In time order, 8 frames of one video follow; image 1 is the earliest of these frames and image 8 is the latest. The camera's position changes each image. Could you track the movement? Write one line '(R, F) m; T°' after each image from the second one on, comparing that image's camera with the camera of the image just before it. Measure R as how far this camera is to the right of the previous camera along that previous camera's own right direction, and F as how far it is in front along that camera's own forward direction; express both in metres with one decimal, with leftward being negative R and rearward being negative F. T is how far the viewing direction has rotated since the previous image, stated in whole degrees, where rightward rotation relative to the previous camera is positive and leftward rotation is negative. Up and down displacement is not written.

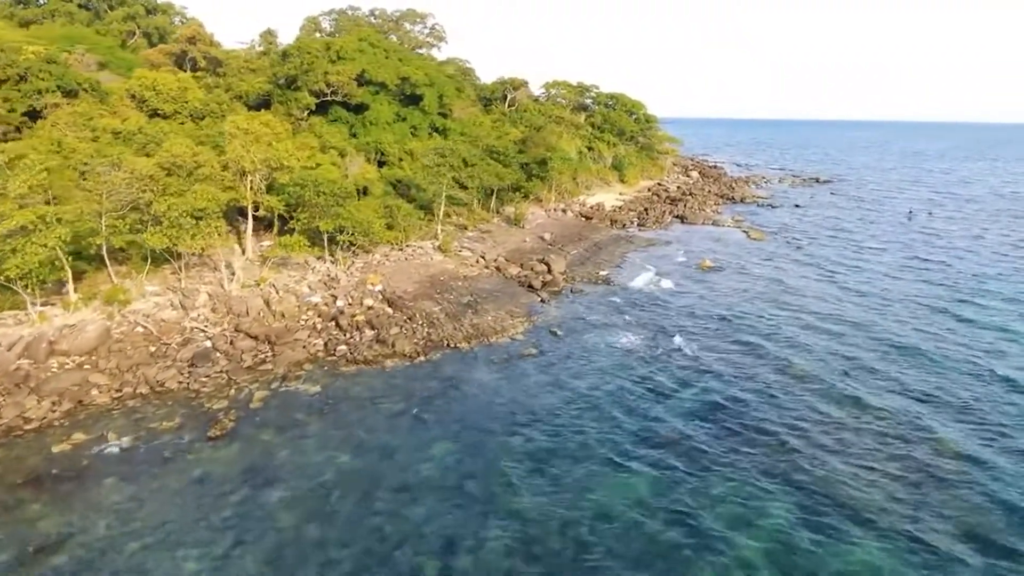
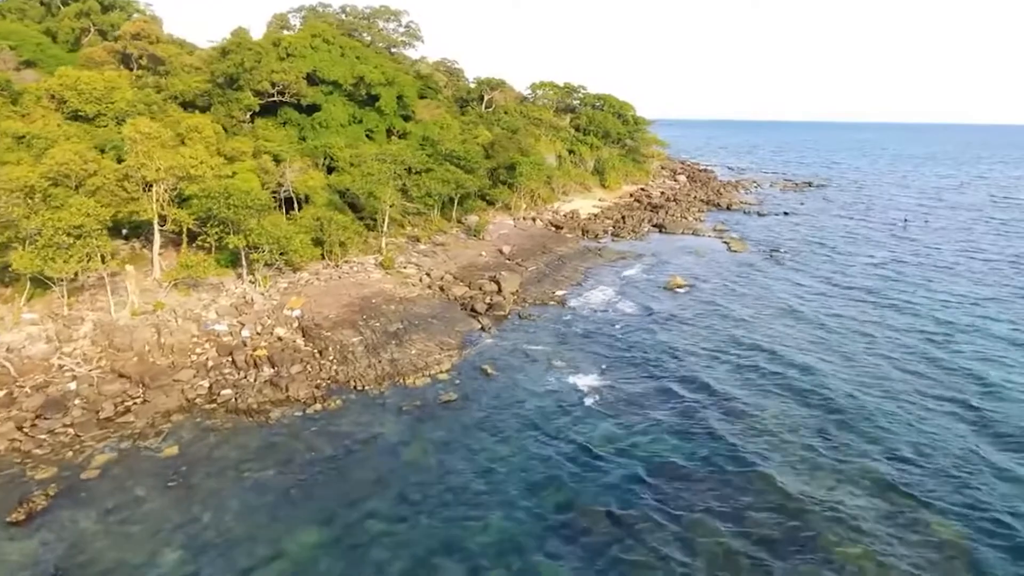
(+2.0, +4.1) m; 0°
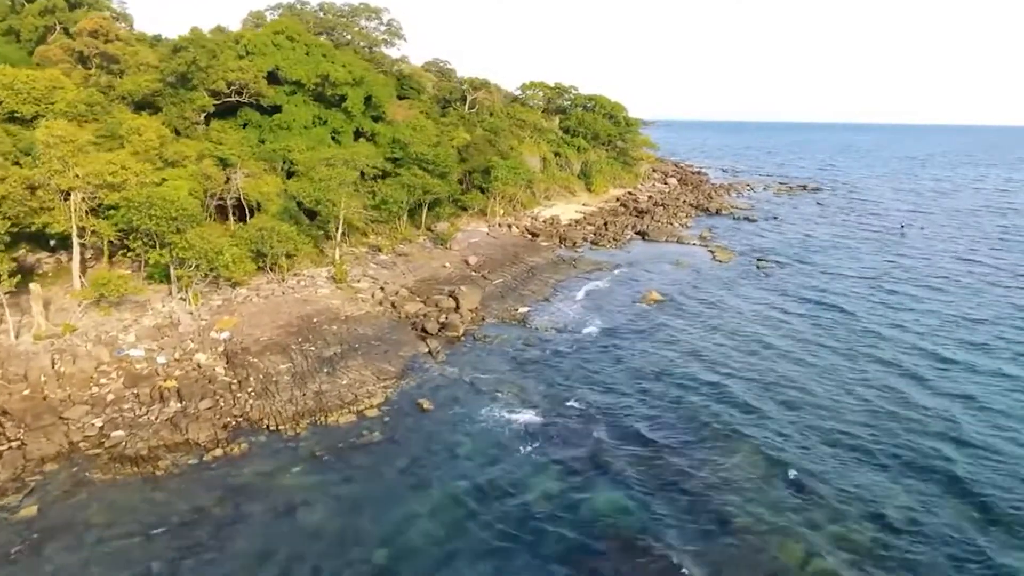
(+1.4, +2.8) m; 0°
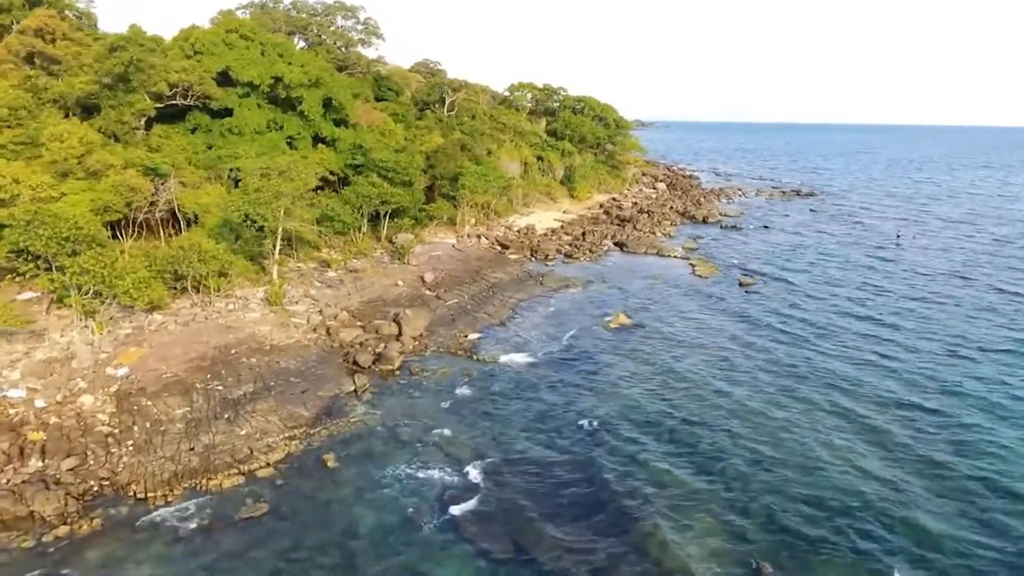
(+1.6, +3.2) m; 0°
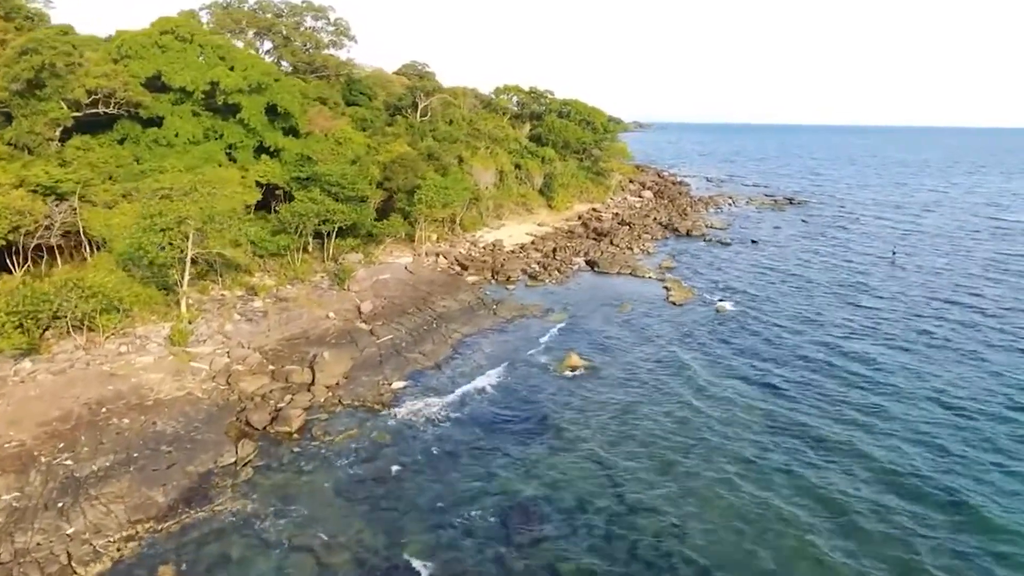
(+1.8, +4.0) m; 0°
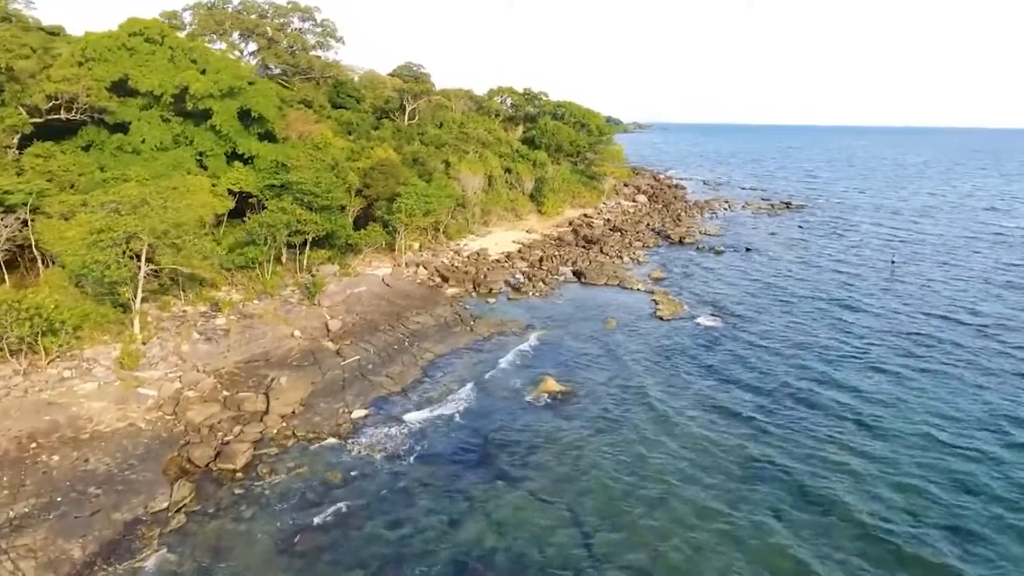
(+0.8, +1.8) m; 0°
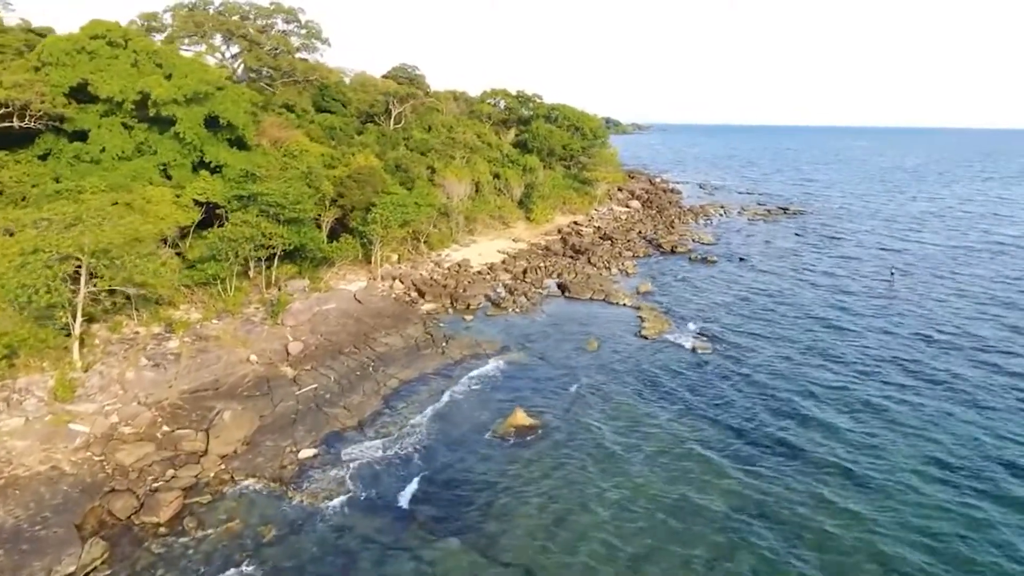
(+0.9, +2.0) m; 0°
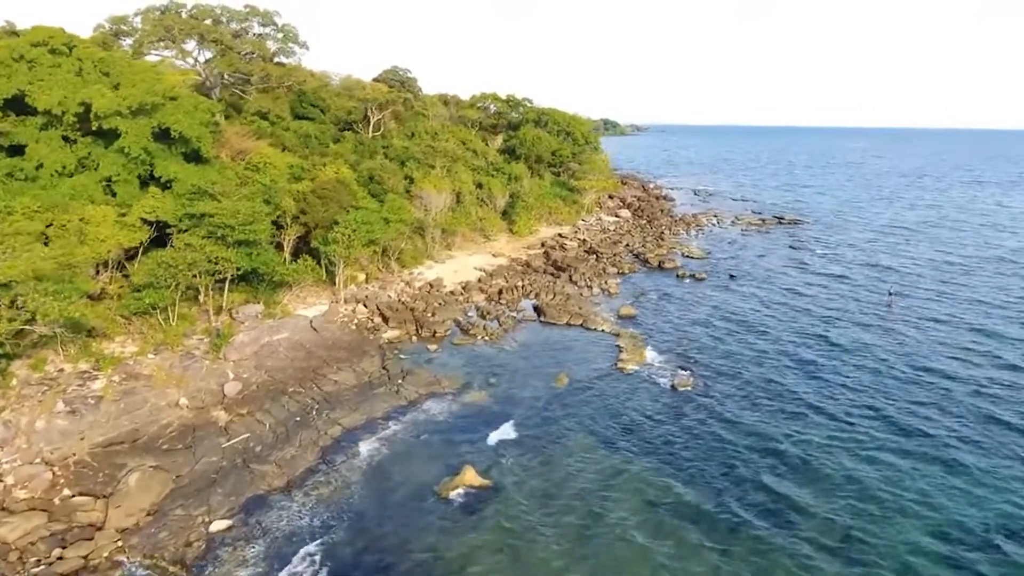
(+1.2, +2.7) m; 0°
